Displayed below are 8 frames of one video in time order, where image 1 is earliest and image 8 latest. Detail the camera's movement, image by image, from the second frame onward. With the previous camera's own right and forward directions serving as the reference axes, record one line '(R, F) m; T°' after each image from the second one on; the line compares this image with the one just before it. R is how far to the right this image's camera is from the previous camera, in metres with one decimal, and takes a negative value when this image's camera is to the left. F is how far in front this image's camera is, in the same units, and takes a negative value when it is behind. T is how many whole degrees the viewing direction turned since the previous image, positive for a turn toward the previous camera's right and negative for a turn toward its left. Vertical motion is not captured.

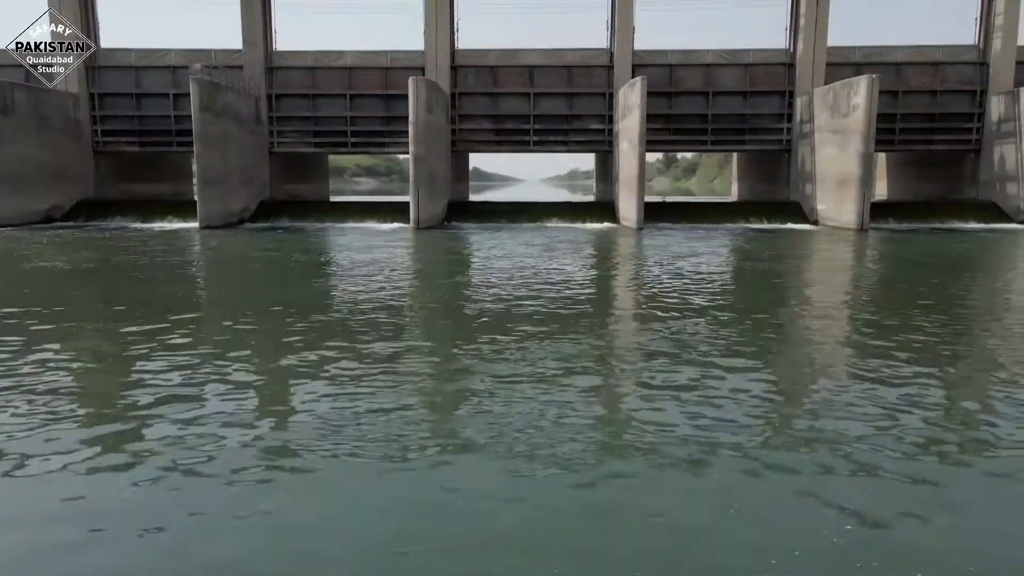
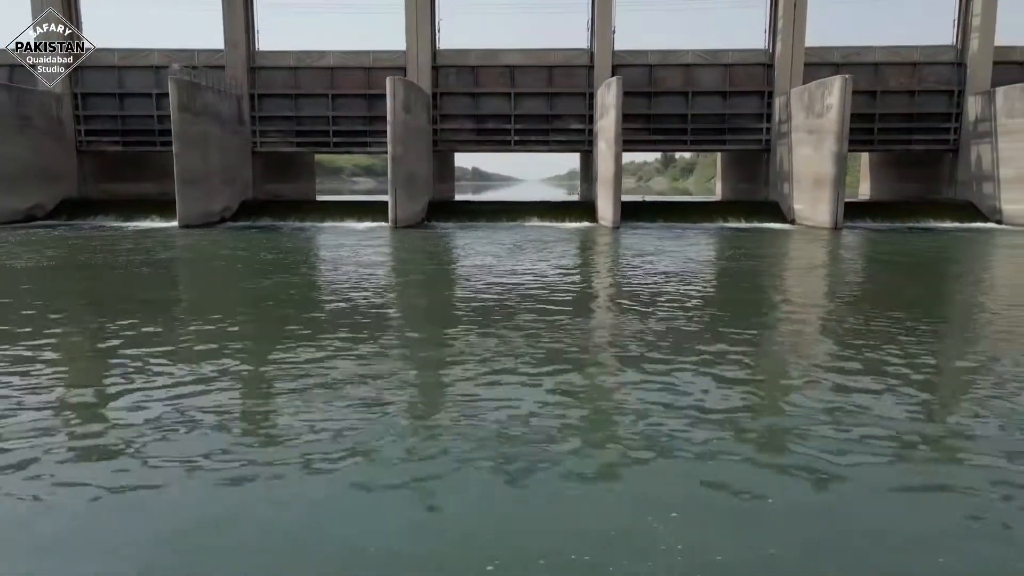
(-0.9, -0.2) m; +4°
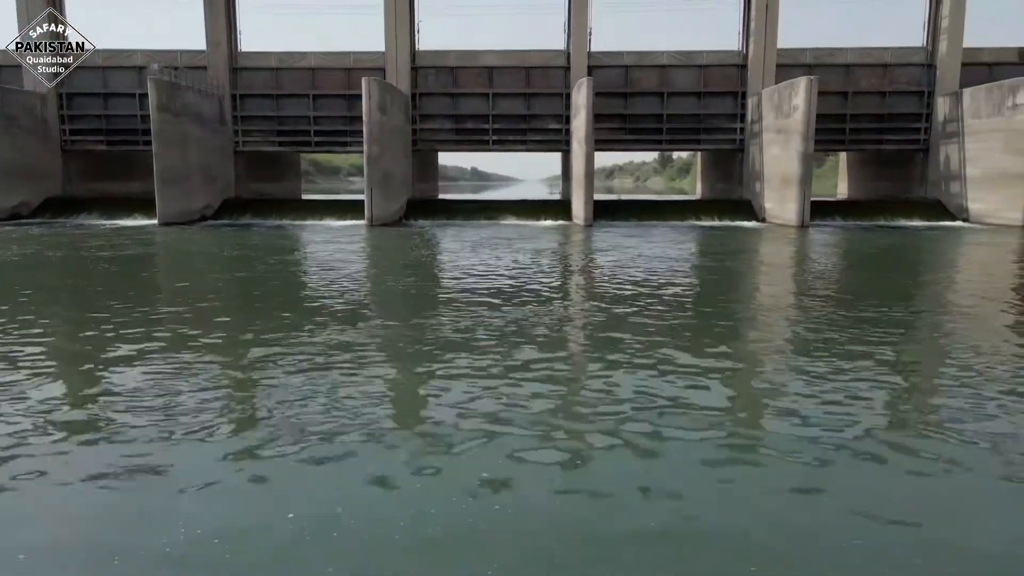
(+0.6, -0.3) m; 0°
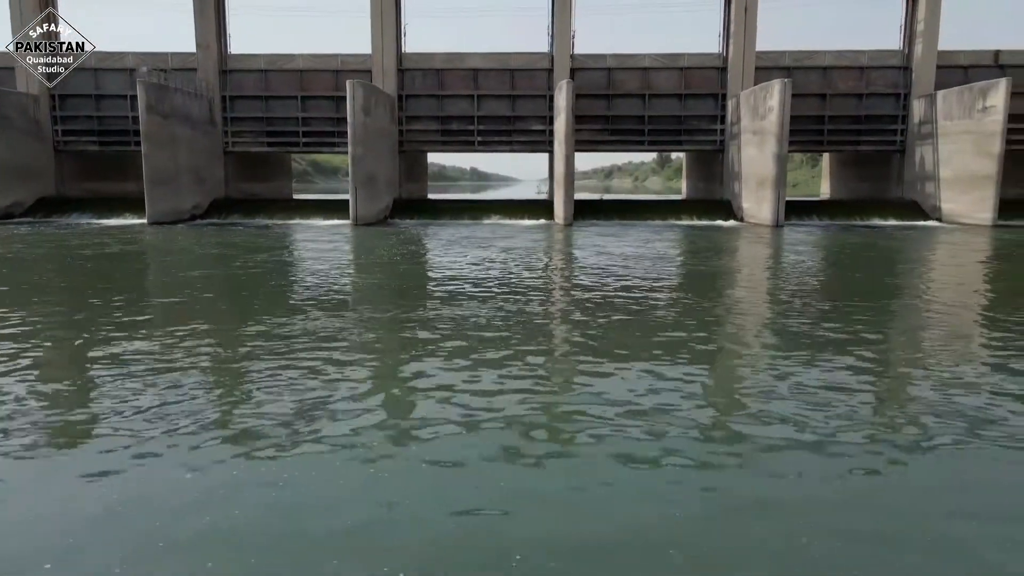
(+0.4, -0.4) m; 0°
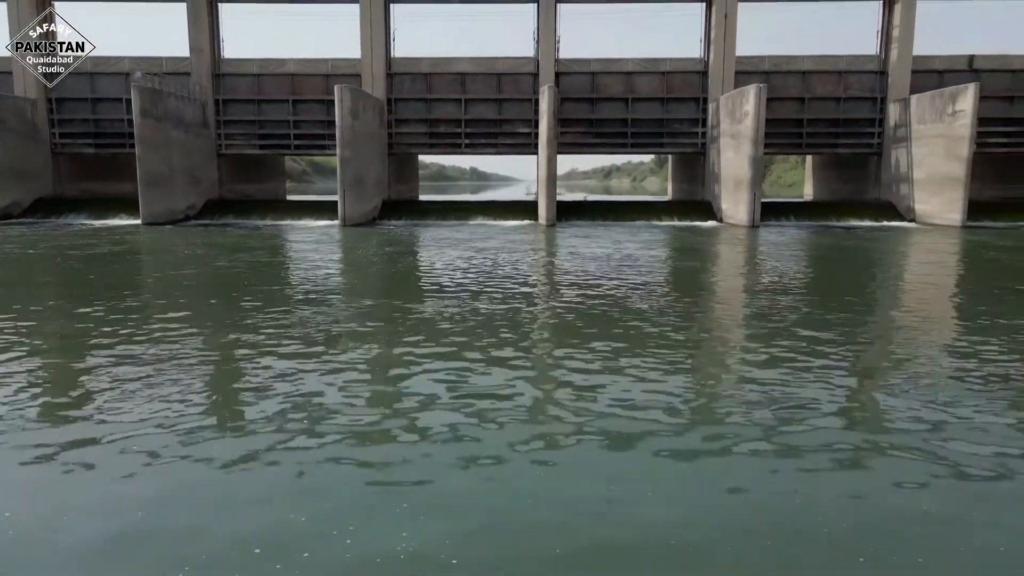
(+0.4, -0.5) m; 0°
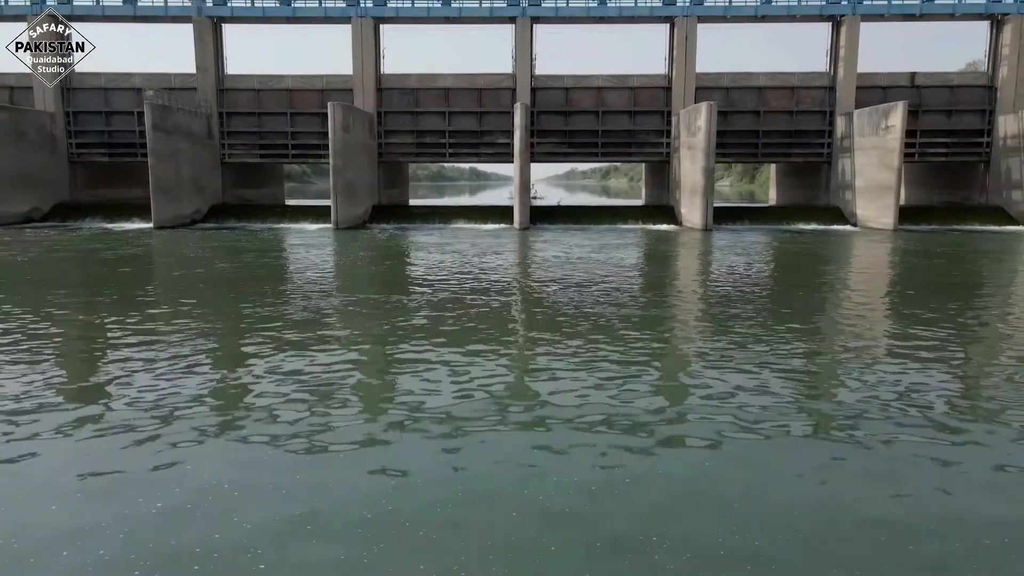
(+0.6, -1.7) m; 0°
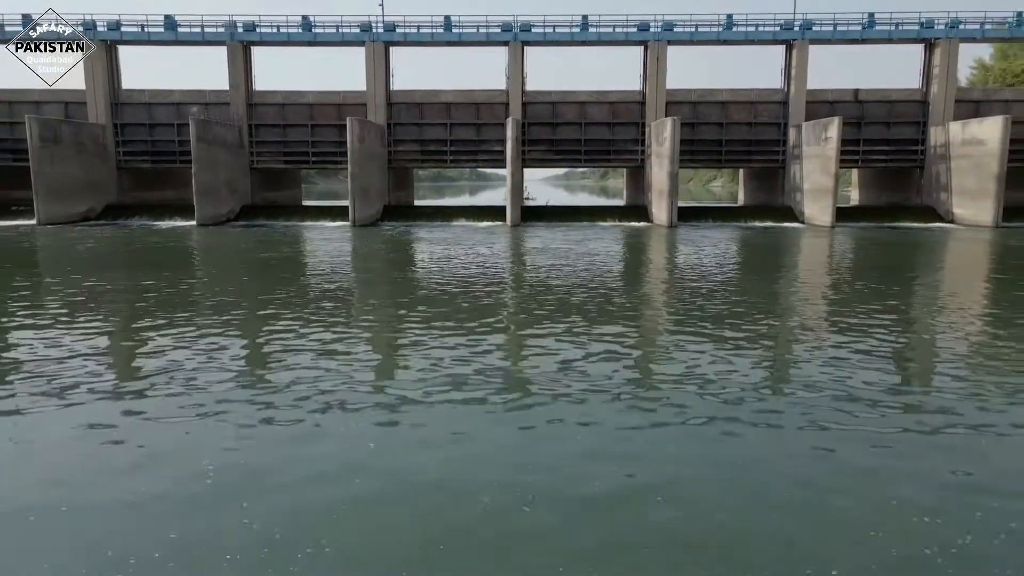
(+0.2, -3.0) m; 0°
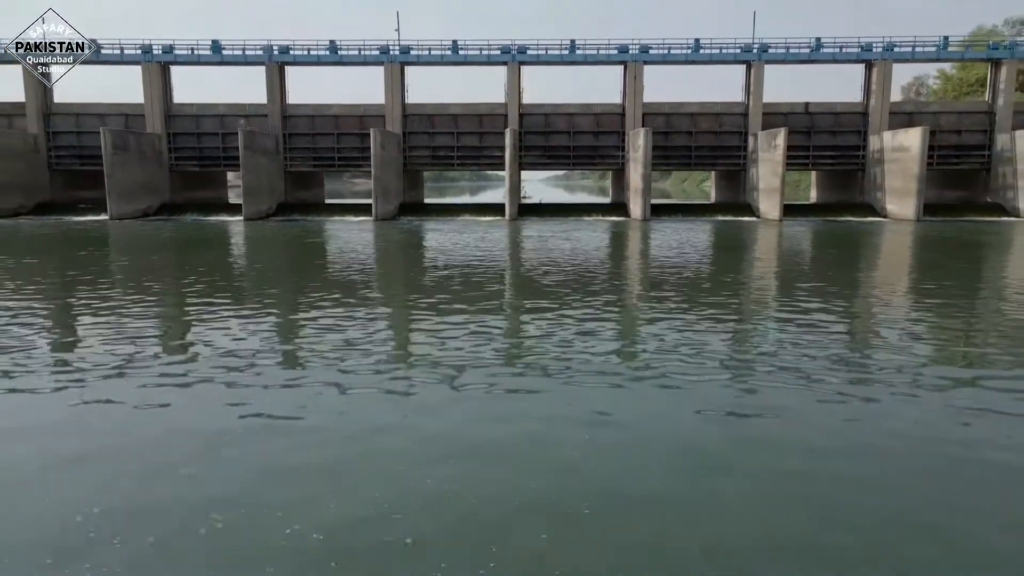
(+0.1, -3.8) m; 0°
